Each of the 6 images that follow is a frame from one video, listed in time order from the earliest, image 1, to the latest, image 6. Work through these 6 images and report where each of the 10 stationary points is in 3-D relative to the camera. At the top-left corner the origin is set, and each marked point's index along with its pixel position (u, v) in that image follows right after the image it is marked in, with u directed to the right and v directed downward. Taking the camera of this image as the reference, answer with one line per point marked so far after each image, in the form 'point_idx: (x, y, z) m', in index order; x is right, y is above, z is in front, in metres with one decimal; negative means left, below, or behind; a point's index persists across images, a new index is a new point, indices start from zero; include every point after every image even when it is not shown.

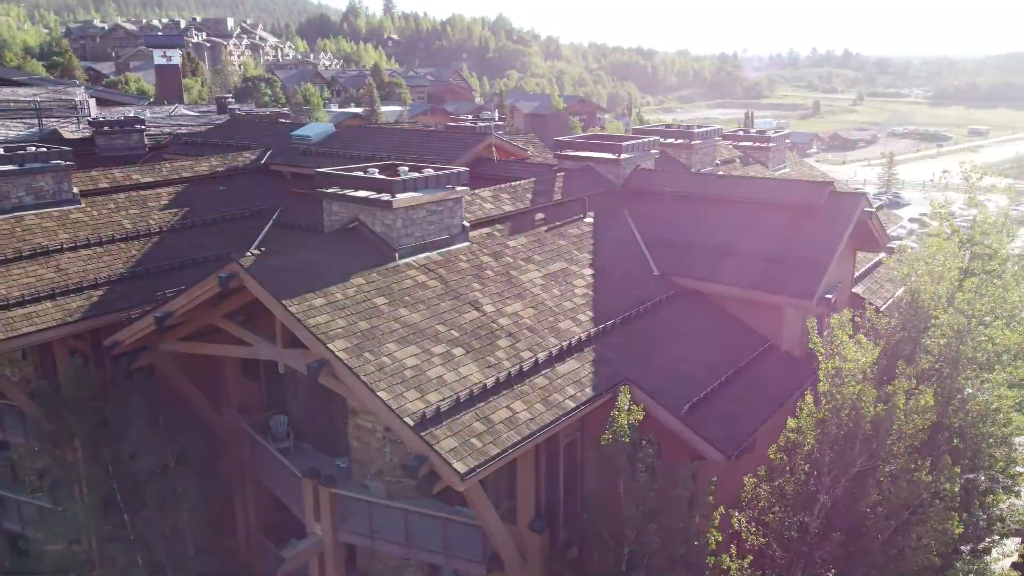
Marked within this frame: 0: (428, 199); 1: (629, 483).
0: (-1.1, +1.2, +10.6) m
1: (+1.4, -2.2, +8.8) m
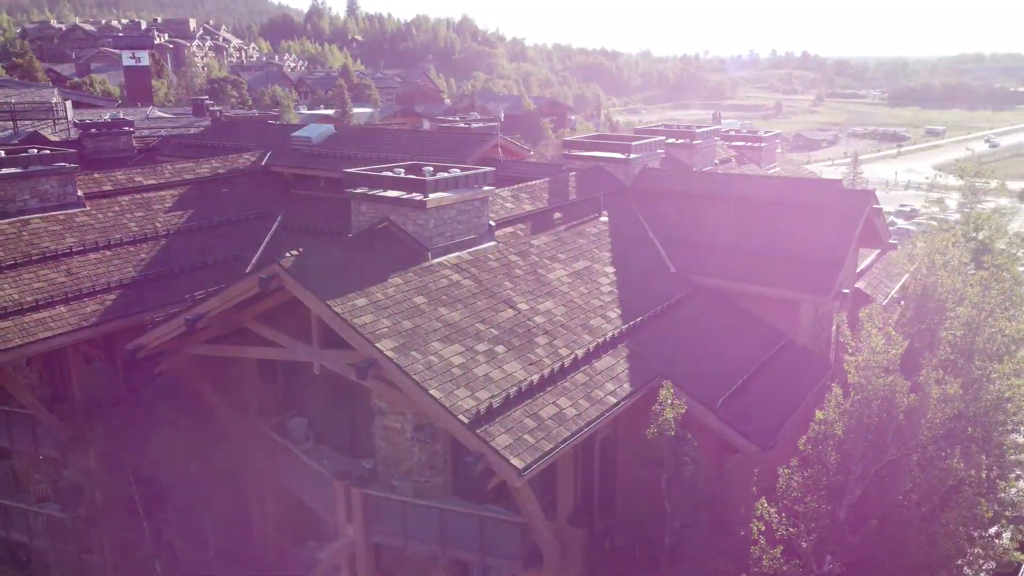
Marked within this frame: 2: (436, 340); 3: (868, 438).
0: (-0.7, +1.2, +10.6) m
1: (+1.9, -2.2, +9.0) m
2: (-0.8, -0.6, +8.8) m
3: (+4.3, -1.8, +9.4) m
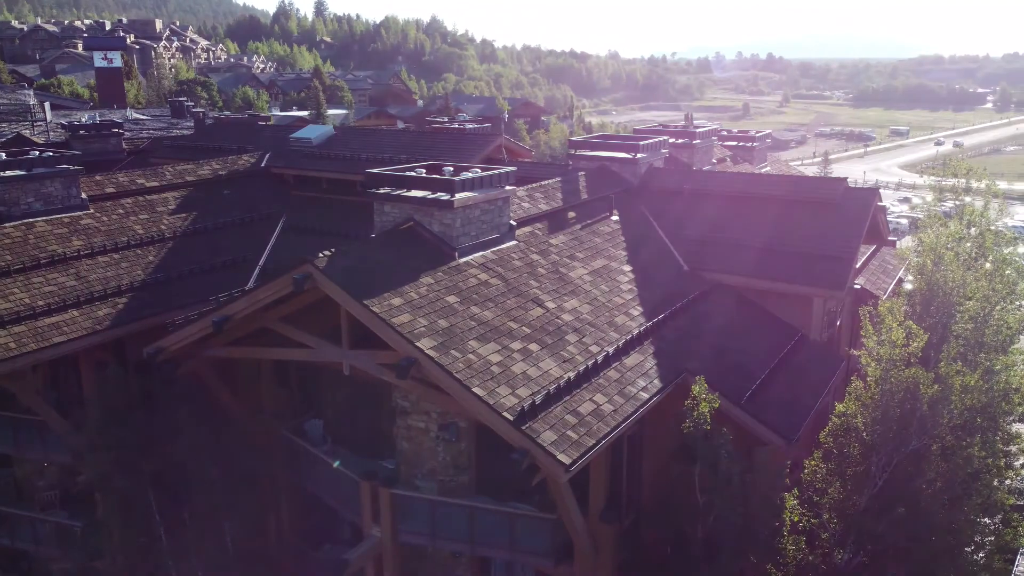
0: (-0.4, +1.2, +10.7) m
1: (+2.3, -2.1, +9.1) m
2: (-0.4, -0.6, +8.8) m
3: (+4.7, -1.7, +9.6) m
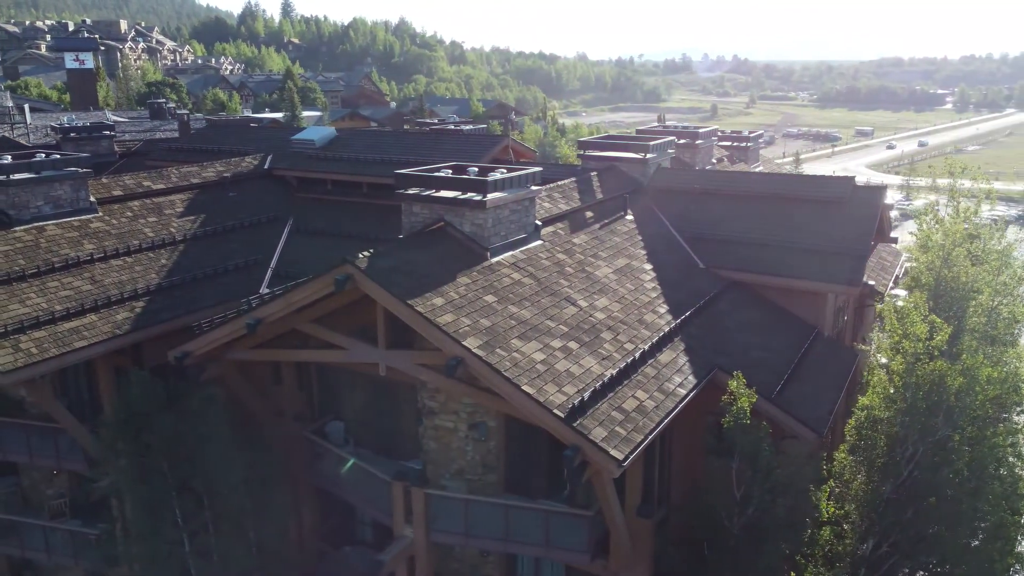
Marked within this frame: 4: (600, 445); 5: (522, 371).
0: (0.0, +1.2, +10.7) m
1: (+2.7, -2.1, +9.3) m
2: (0.0, -0.6, +8.9) m
3: (+5.1, -1.7, +9.9) m
4: (+0.9, -1.5, +7.7) m
5: (+0.1, -0.9, +8.3) m
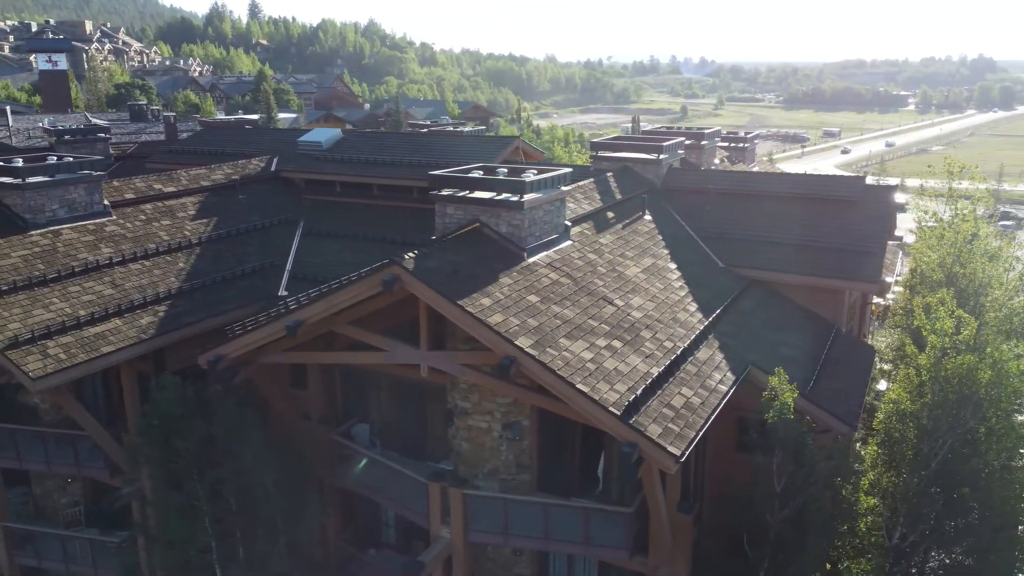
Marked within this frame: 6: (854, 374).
0: (+0.5, +1.2, +10.8) m
1: (+3.3, -2.1, +9.5) m
2: (+0.6, -0.6, +8.9) m
3: (+5.6, -1.6, +10.1) m
4: (+1.4, -1.5, +7.8) m
5: (+0.7, -0.9, +8.4) m
6: (+5.0, -1.3, +11.4) m
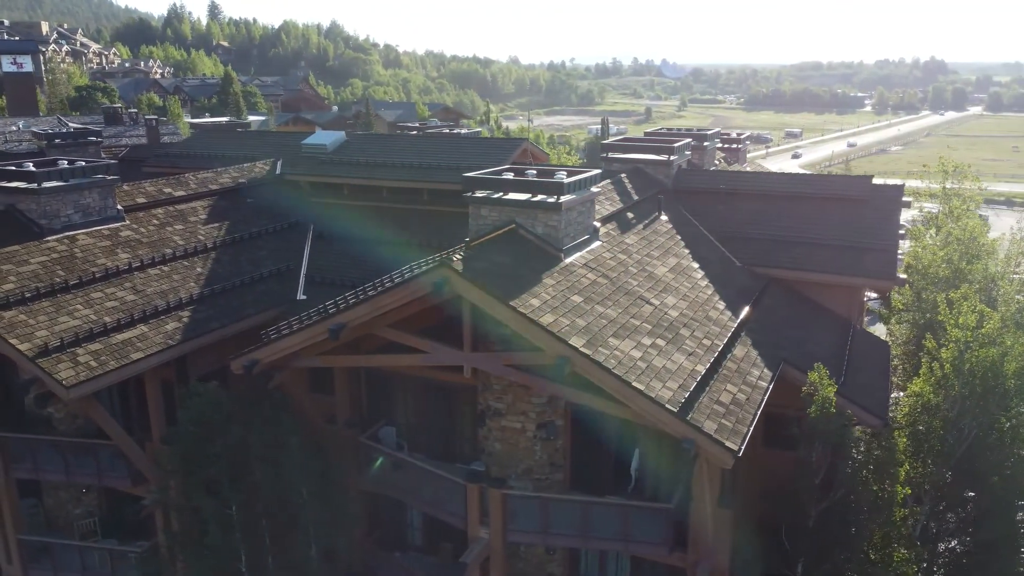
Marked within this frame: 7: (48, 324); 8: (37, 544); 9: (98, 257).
0: (+0.9, +1.2, +10.9) m
1: (+3.8, -2.0, +9.7) m
2: (+1.1, -0.6, +9.1) m
3: (+6.1, -1.6, +10.5) m
4: (+2.1, -1.5, +8.0) m
5: (+1.3, -0.9, +8.5) m
6: (+5.4, -1.2, +11.7) m
7: (-6.2, -0.5, +10.5) m
8: (-7.7, -4.1, +12.7) m
9: (-6.5, +0.5, +12.2) m
